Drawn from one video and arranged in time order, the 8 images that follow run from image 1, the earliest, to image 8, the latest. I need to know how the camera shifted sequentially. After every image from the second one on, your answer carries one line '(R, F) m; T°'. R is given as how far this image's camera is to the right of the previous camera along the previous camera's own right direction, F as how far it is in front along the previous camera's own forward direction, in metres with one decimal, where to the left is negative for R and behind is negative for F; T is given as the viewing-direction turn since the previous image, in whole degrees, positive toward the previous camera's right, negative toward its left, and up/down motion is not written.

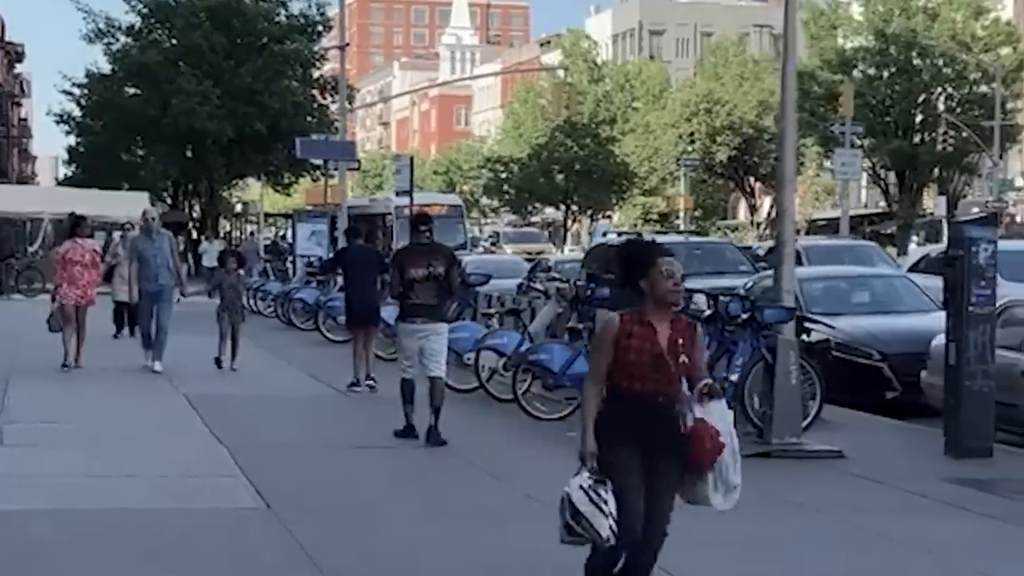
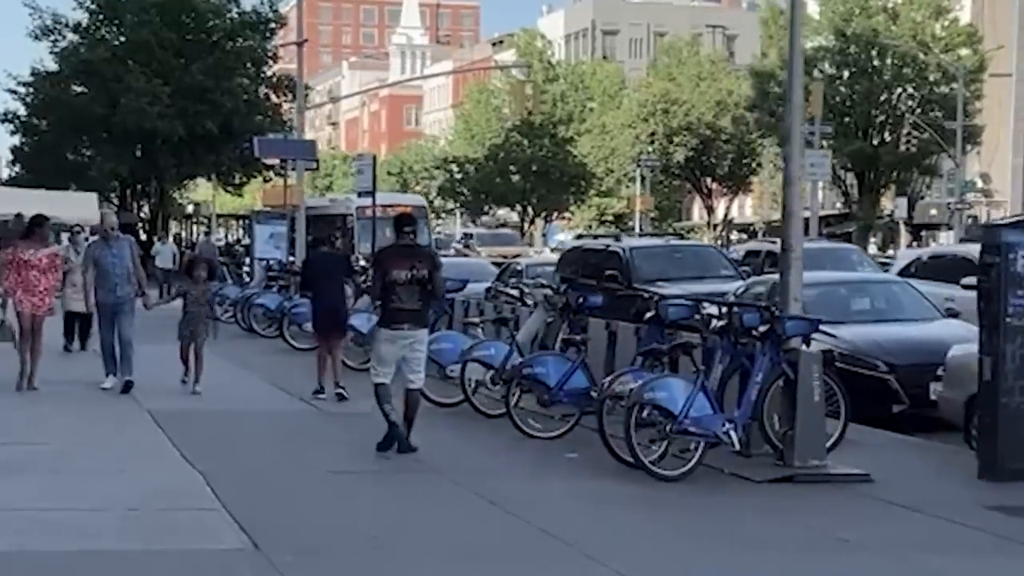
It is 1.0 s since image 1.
(-0.3, +1.0) m; +2°
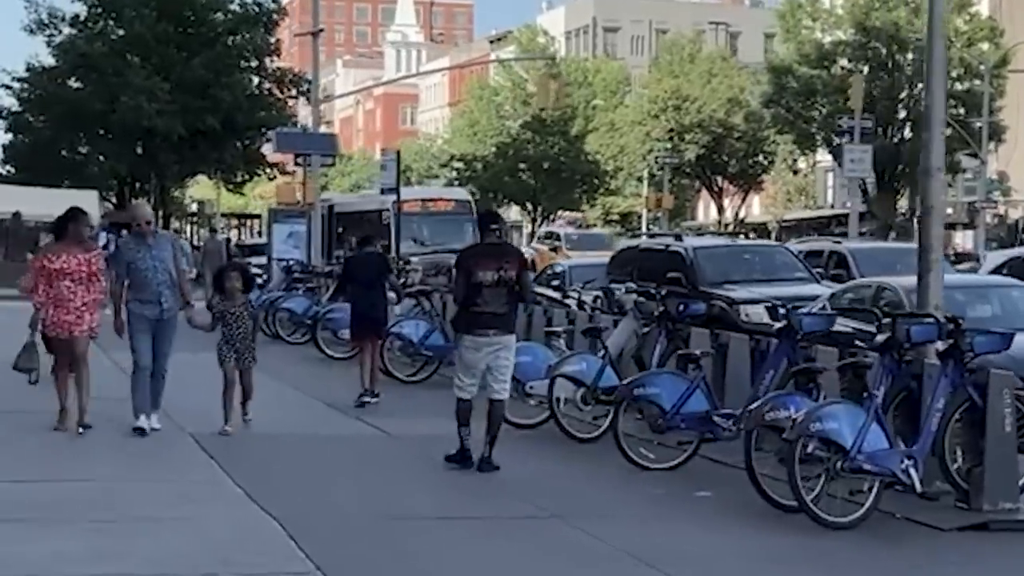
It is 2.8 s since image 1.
(-0.7, +1.8) m; 0°
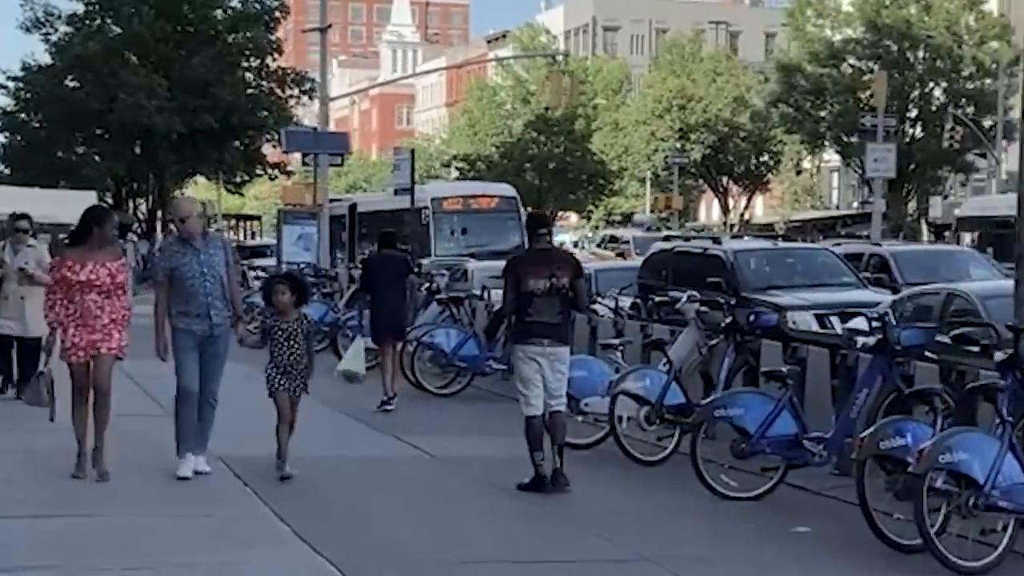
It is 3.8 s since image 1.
(-0.4, +1.0) m; 0°
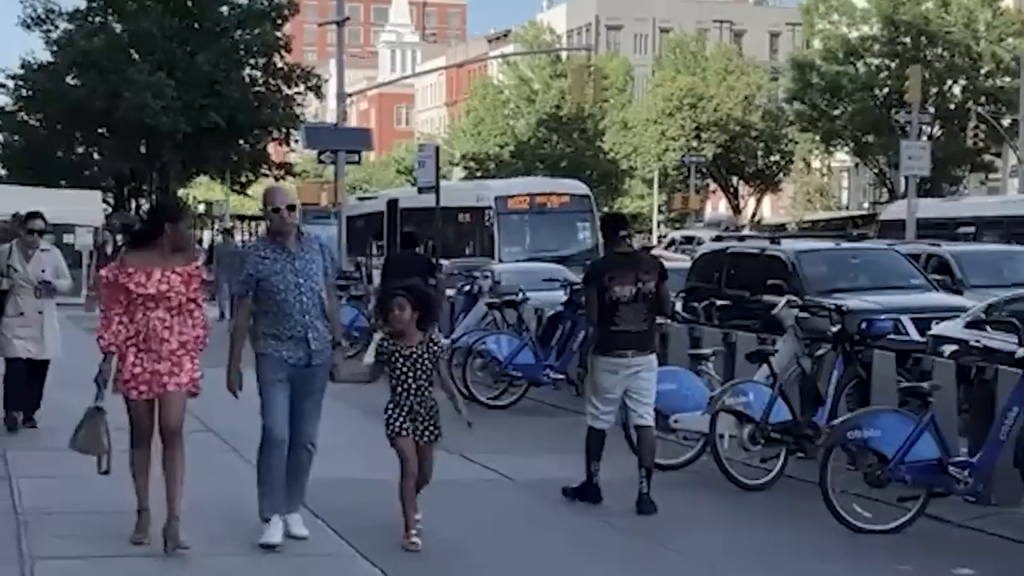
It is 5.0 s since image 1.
(-0.5, +1.2) m; 0°
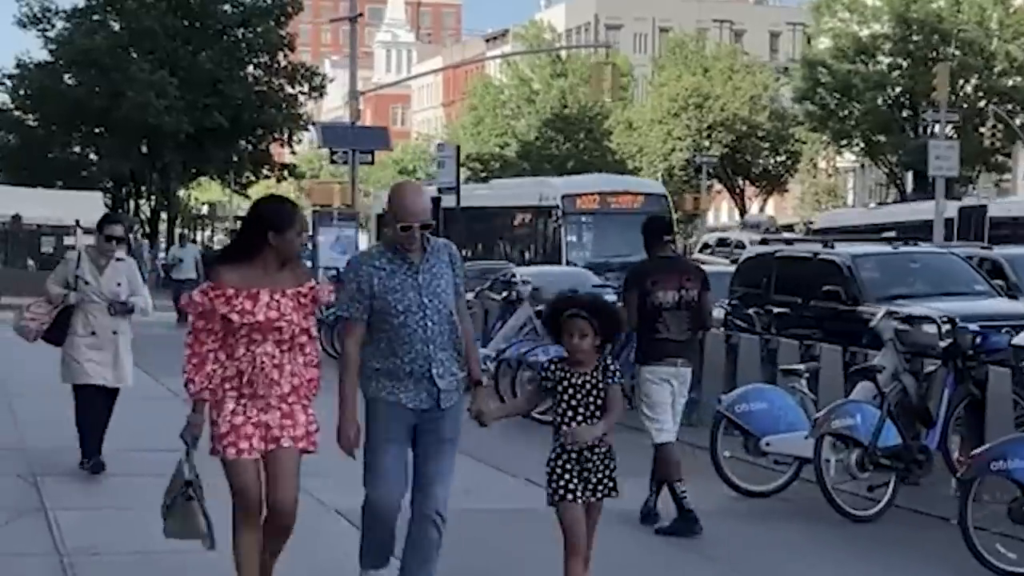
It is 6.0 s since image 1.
(-0.5, +0.9) m; 0°
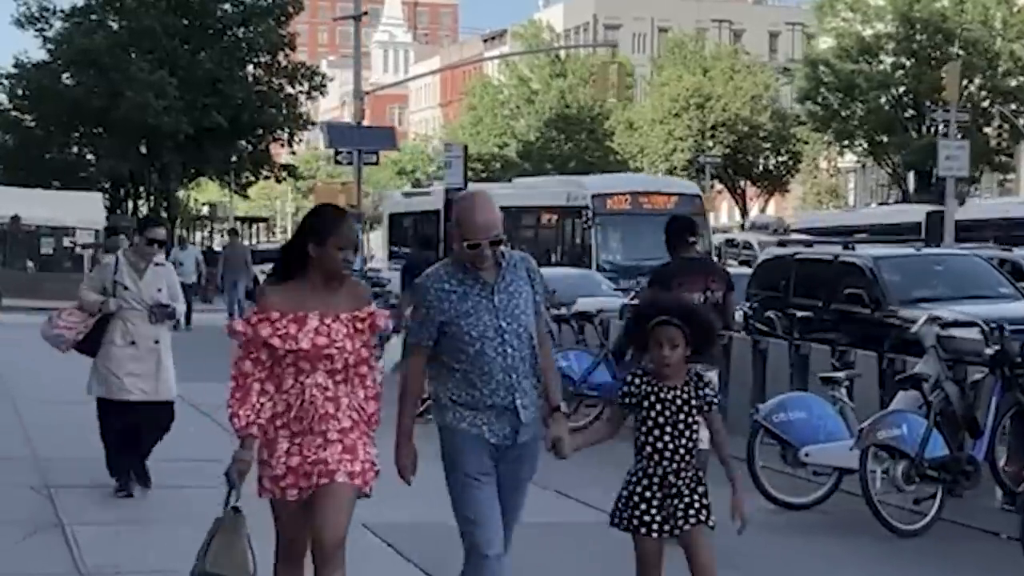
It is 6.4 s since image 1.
(-0.2, +0.4) m; 0°
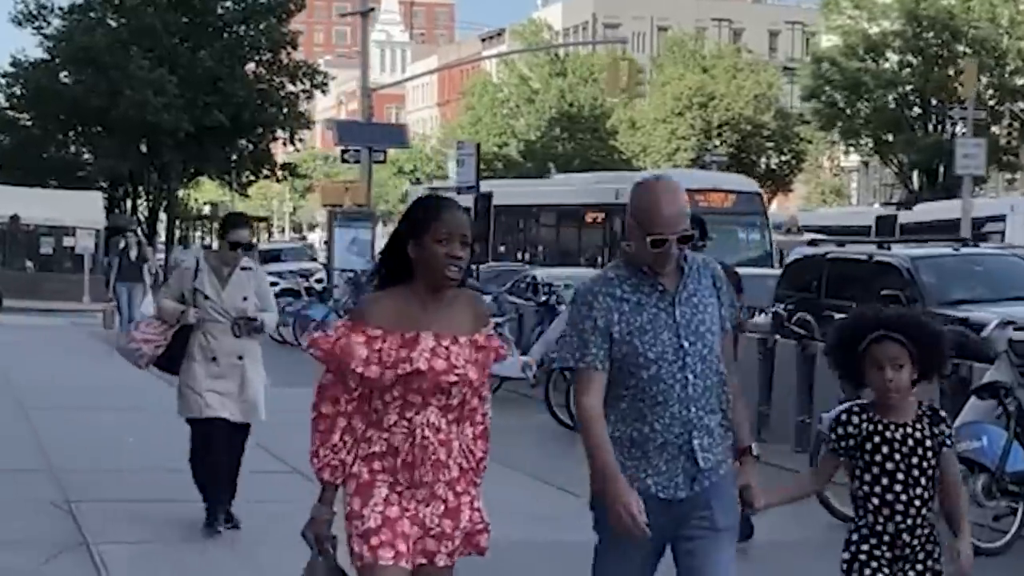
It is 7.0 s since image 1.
(-0.3, +0.6) m; 0°
